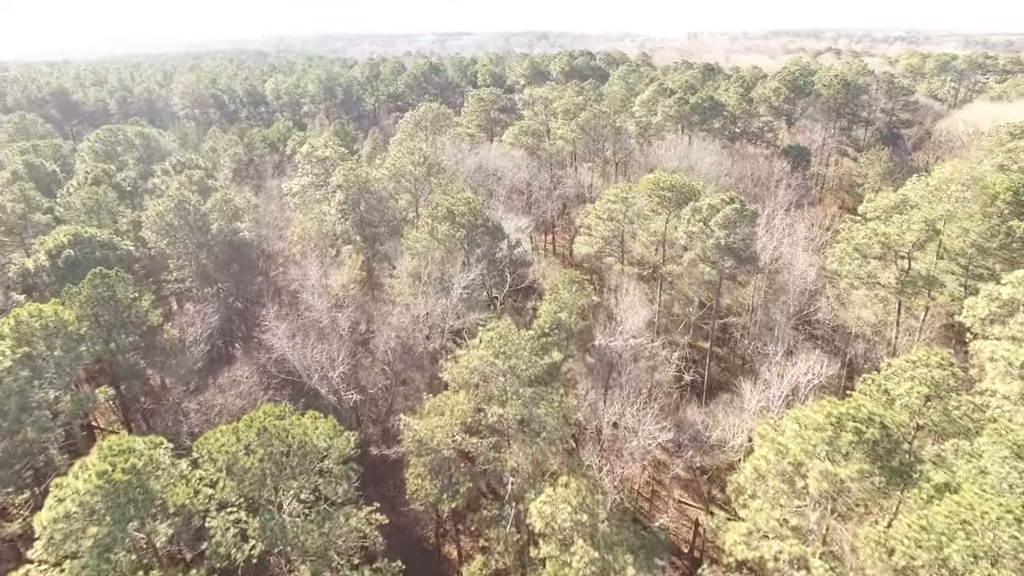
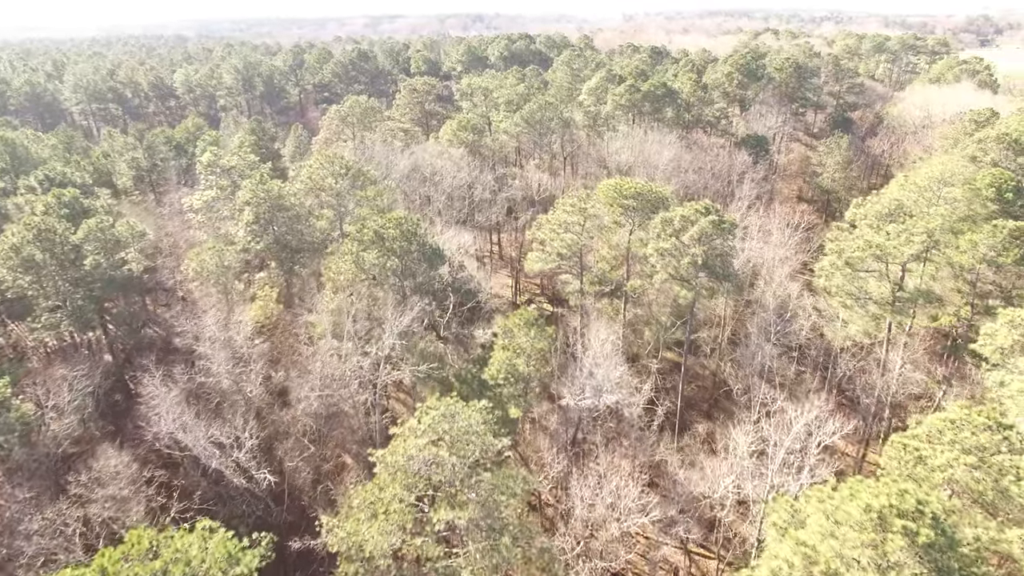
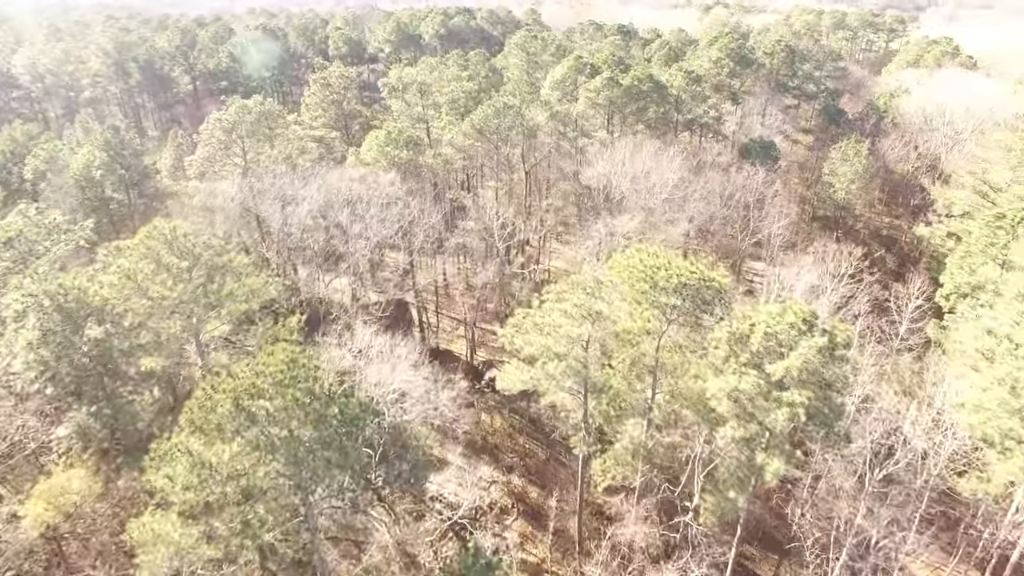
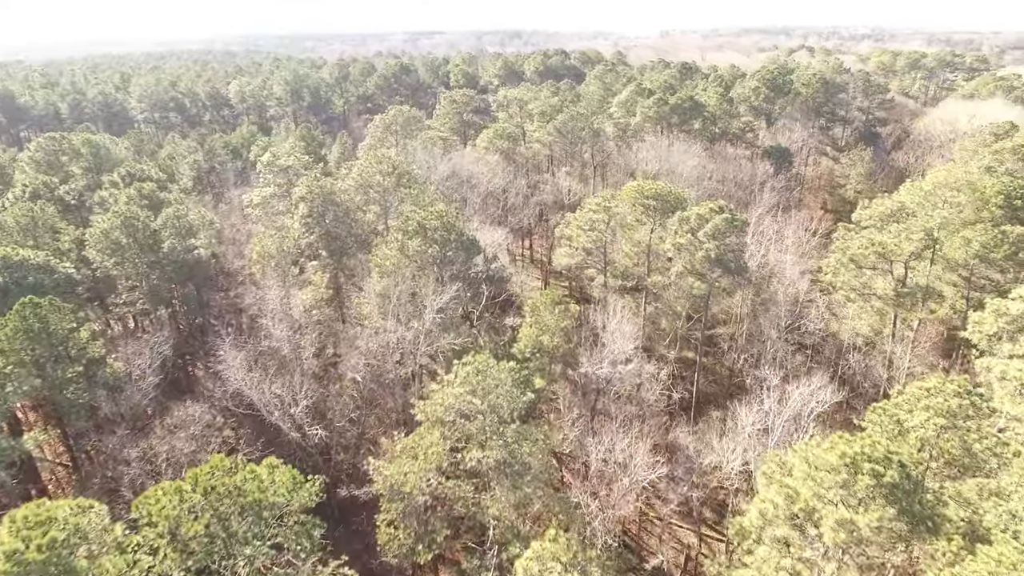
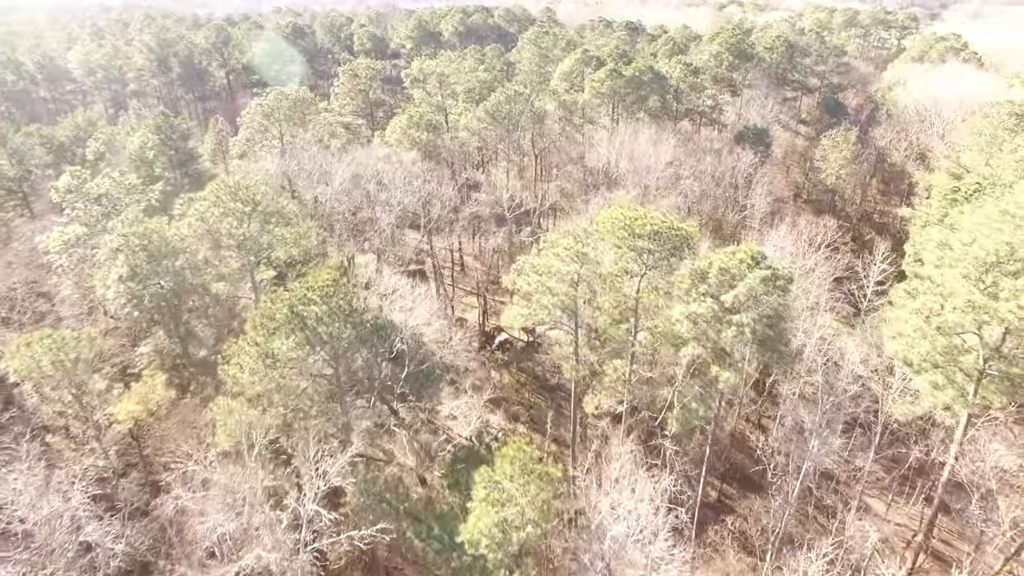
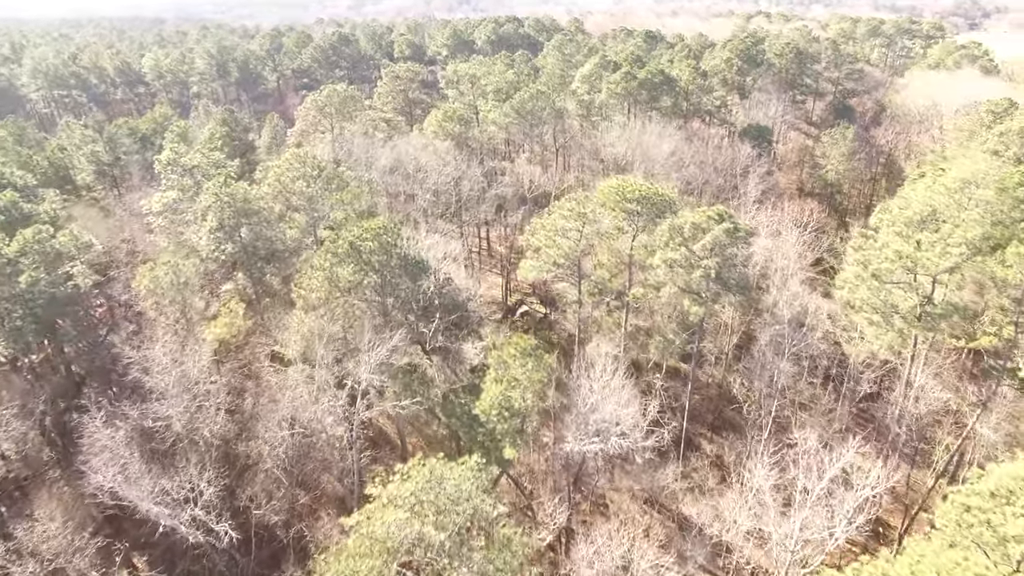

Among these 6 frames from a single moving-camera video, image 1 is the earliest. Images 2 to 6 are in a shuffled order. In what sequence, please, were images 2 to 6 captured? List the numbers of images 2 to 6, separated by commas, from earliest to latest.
4, 2, 6, 5, 3
